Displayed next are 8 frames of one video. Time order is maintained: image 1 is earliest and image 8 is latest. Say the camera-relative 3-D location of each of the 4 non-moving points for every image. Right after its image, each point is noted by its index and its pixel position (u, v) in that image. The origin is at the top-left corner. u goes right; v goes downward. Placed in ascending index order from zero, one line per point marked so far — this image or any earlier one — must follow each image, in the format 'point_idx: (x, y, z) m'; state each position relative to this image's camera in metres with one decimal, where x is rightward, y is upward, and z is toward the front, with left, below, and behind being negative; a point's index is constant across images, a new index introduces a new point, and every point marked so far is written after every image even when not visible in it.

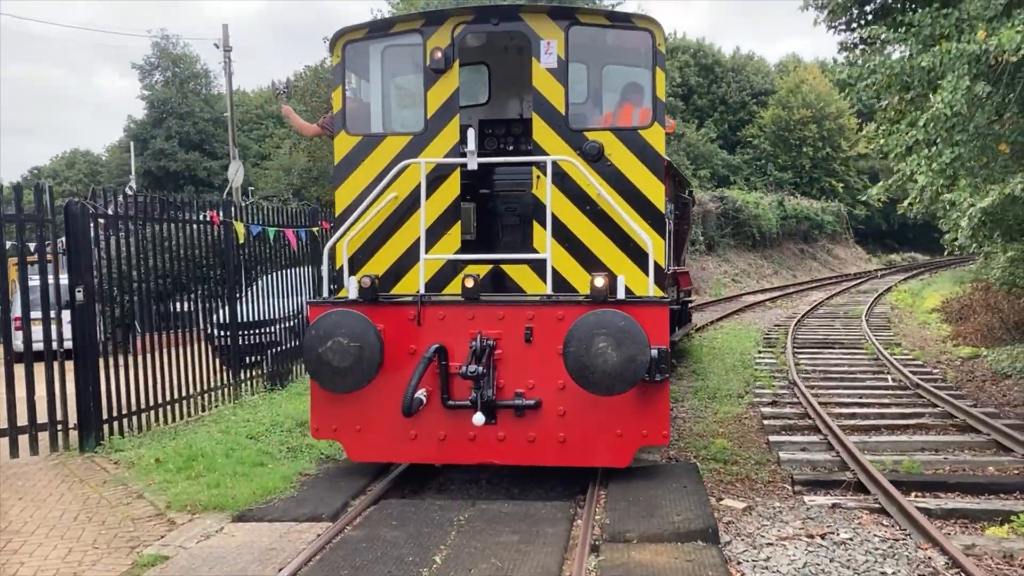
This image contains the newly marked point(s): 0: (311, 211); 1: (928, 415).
0: (-2.4, +0.9, +11.3) m
1: (+3.9, -1.2, +8.8) m
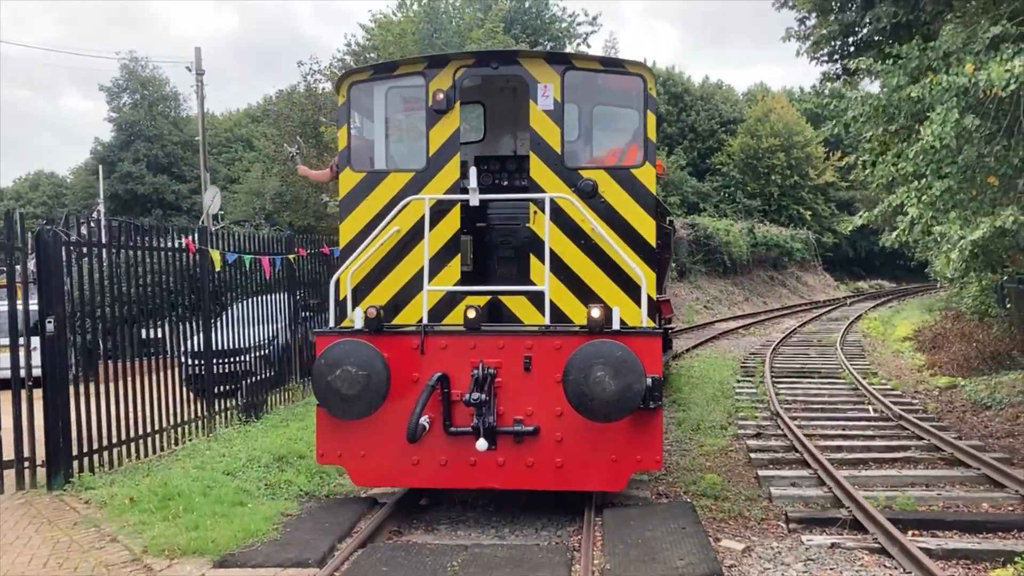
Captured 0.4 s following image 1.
0: (-2.6, +0.6, +11.1) m
1: (+3.7, -1.5, +8.8) m
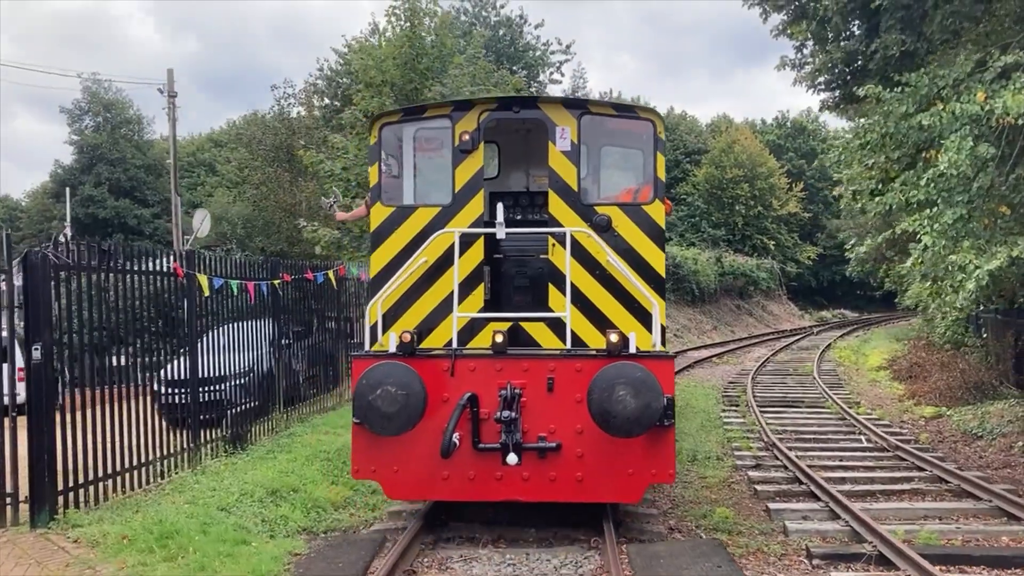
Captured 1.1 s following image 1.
0: (-2.7, +0.3, +10.8) m
1: (+3.7, -1.7, +8.6) m
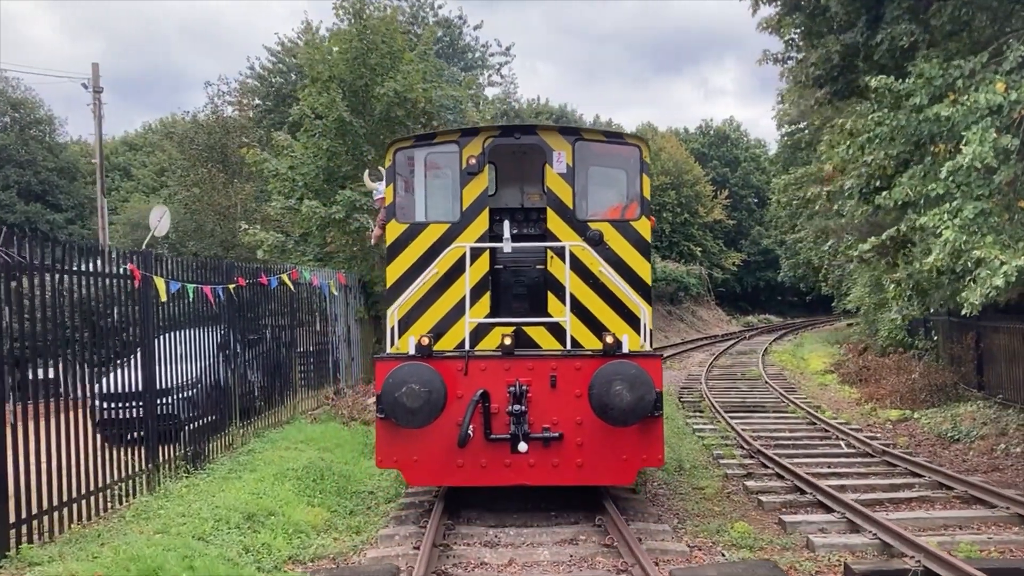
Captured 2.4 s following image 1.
0: (-3.0, +0.2, +10.0) m
1: (+3.6, -1.7, +8.4) m
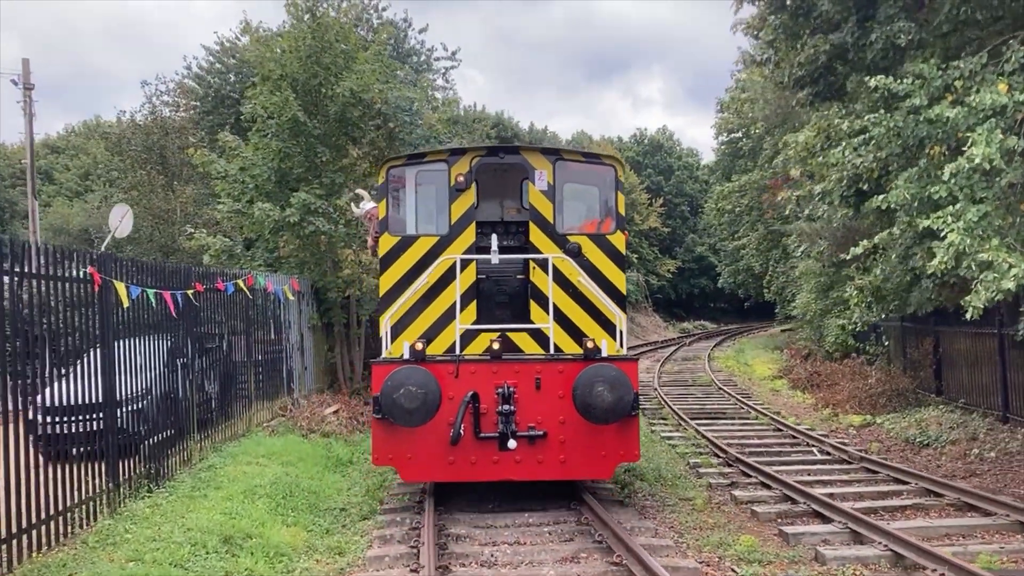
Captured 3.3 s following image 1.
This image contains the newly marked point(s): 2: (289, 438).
0: (-3.2, +0.2, +9.4) m
1: (+3.4, -1.8, +8.3) m
2: (-2.6, -1.7, +11.0) m
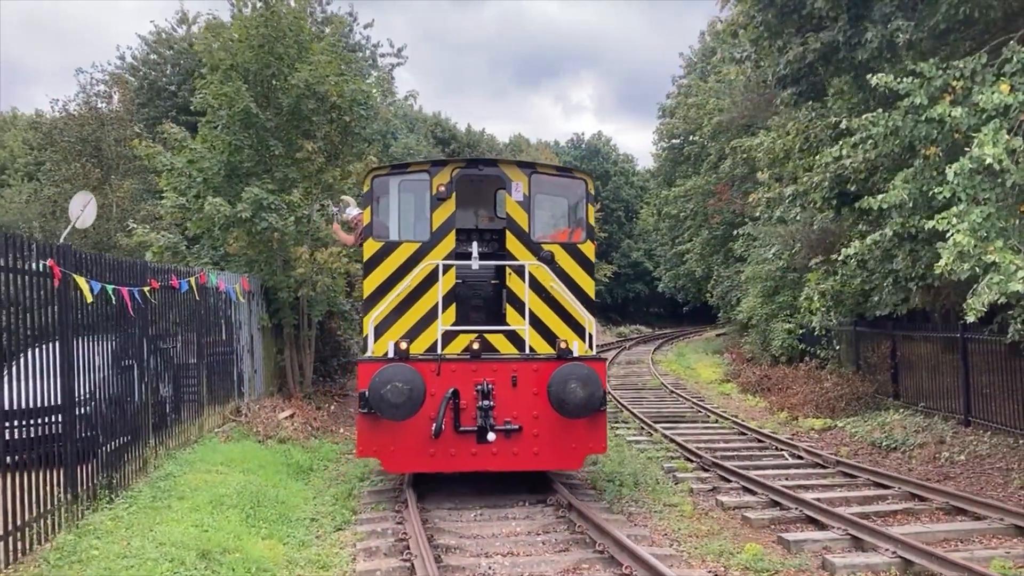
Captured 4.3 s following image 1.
0: (-3.5, +0.2, +8.8) m
1: (+3.3, -1.8, +8.2) m
2: (-2.9, -1.7, +10.5) m
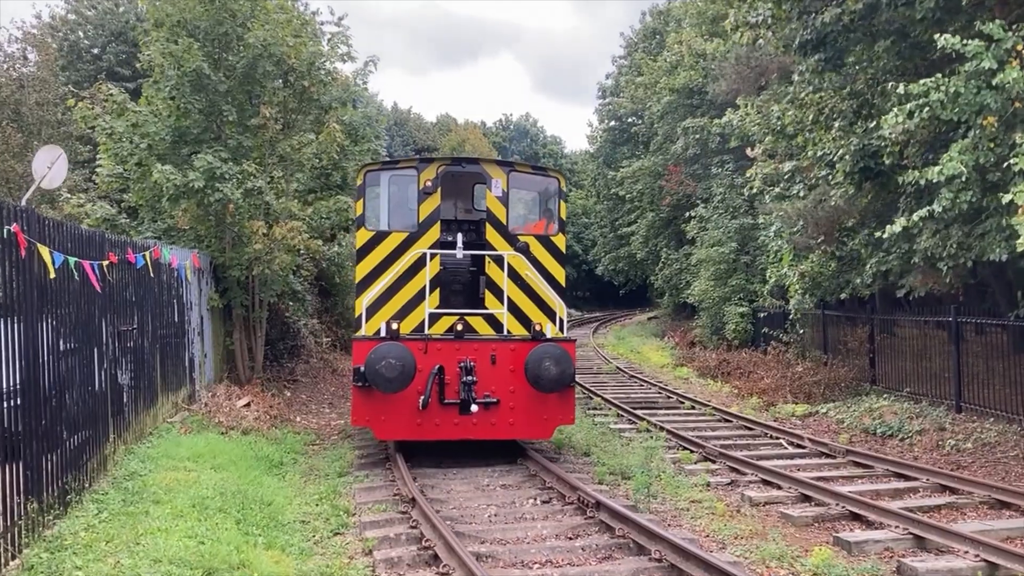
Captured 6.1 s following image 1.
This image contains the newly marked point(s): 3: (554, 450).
0: (-3.4, +0.4, +7.8) m
1: (+3.3, -1.6, +7.8) m
2: (-3.0, -1.5, +9.5) m
3: (+0.4, -1.7, +10.1) m
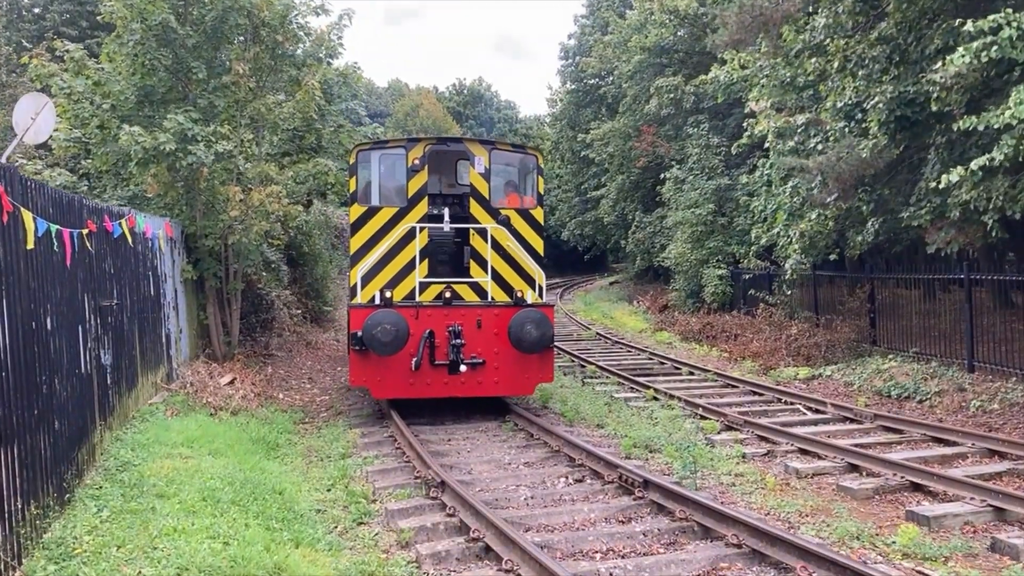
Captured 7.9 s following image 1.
0: (-3.2, +0.6, +7.0) m
1: (+3.6, -1.3, +7.4) m
2: (-2.9, -1.2, +8.8) m
3: (+0.5, -1.3, +9.6) m
